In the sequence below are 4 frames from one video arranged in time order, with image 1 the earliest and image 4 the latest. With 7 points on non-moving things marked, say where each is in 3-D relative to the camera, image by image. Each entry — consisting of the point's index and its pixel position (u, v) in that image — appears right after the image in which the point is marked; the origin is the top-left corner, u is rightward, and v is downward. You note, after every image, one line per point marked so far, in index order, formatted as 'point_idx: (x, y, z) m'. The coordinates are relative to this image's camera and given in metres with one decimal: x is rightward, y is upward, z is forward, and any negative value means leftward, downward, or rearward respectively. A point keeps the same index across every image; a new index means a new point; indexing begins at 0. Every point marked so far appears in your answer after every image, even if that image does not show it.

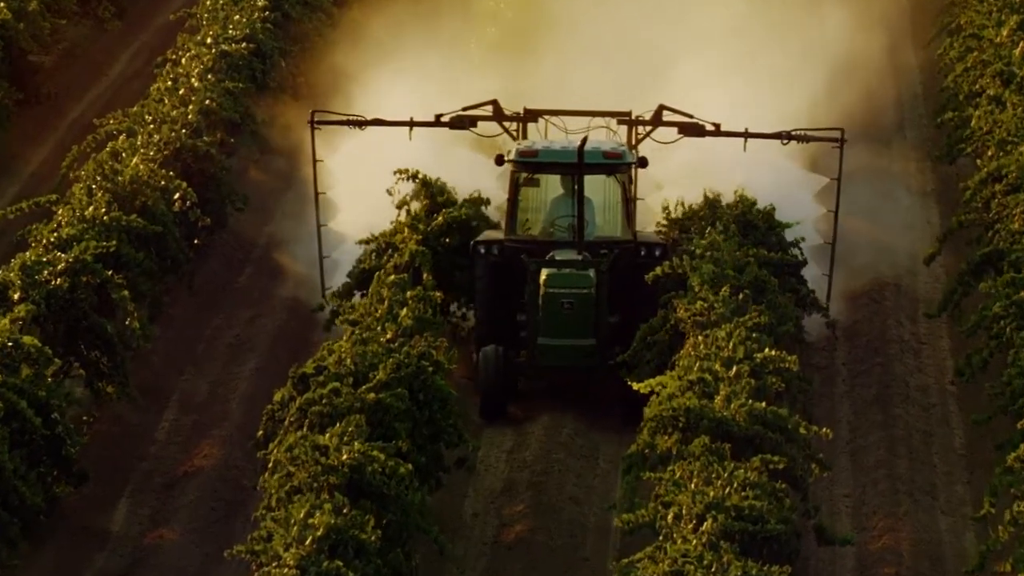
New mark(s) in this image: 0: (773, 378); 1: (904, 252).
0: (+1.8, -0.6, +10.5) m
1: (+4.3, +0.4, +16.5) m
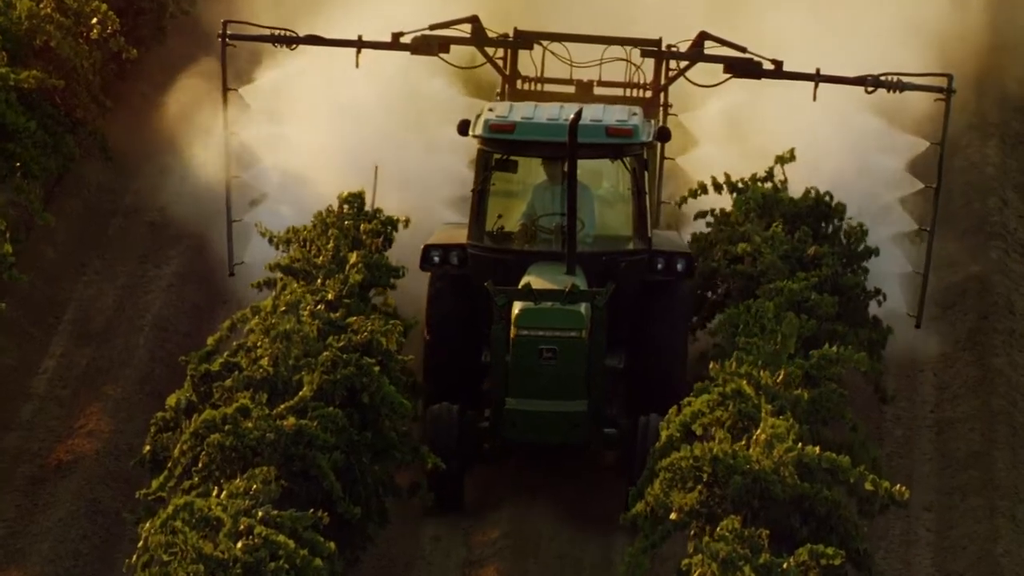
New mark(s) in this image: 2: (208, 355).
0: (+1.7, -0.5, +7.7) m
1: (+4.4, +1.8, +13.2) m
2: (-1.6, -0.3, +8.0) m
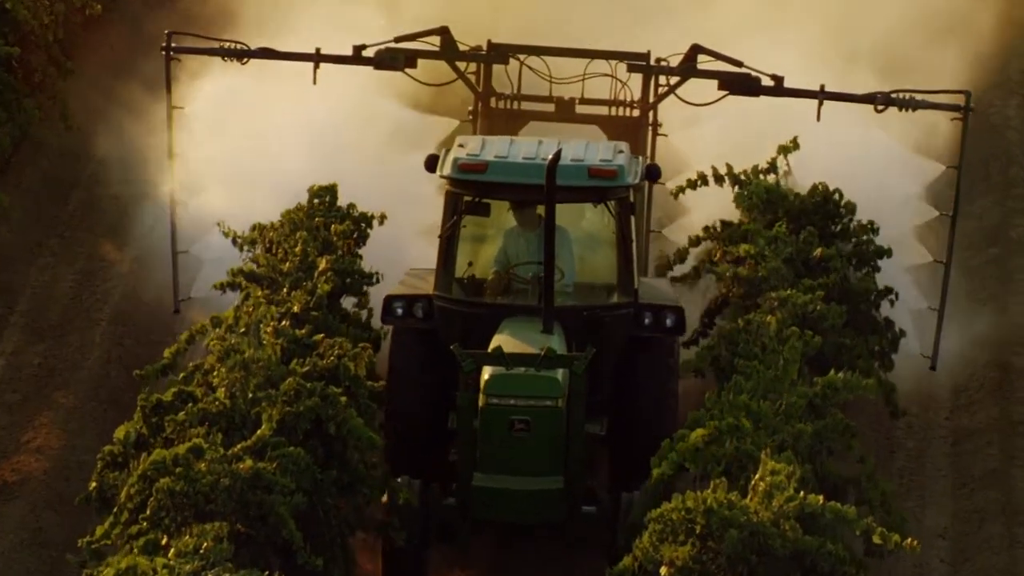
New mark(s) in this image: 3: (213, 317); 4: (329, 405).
0: (+1.6, -0.6, +7.1) m
1: (+4.4, +2.1, +12.3) m
2: (-1.7, -0.4, +7.4) m
3: (-1.6, -0.2, +7.8) m
4: (-0.9, -0.6, +7.0) m
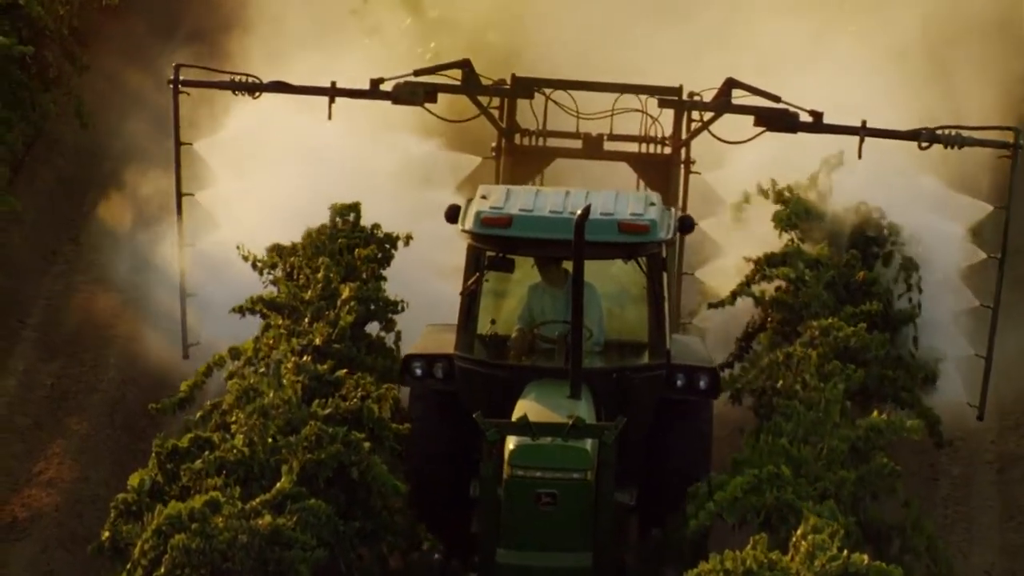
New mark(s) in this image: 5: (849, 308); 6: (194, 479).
0: (+1.7, -0.8, +6.7) m
1: (+4.6, +2.1, +11.8) m
2: (-1.6, -0.6, +7.1) m
3: (-1.4, -0.3, +7.5) m
4: (-0.7, -0.7, +6.7) m
5: (+1.7, -0.1, +7.5) m
6: (-1.4, -0.8, +6.6) m
